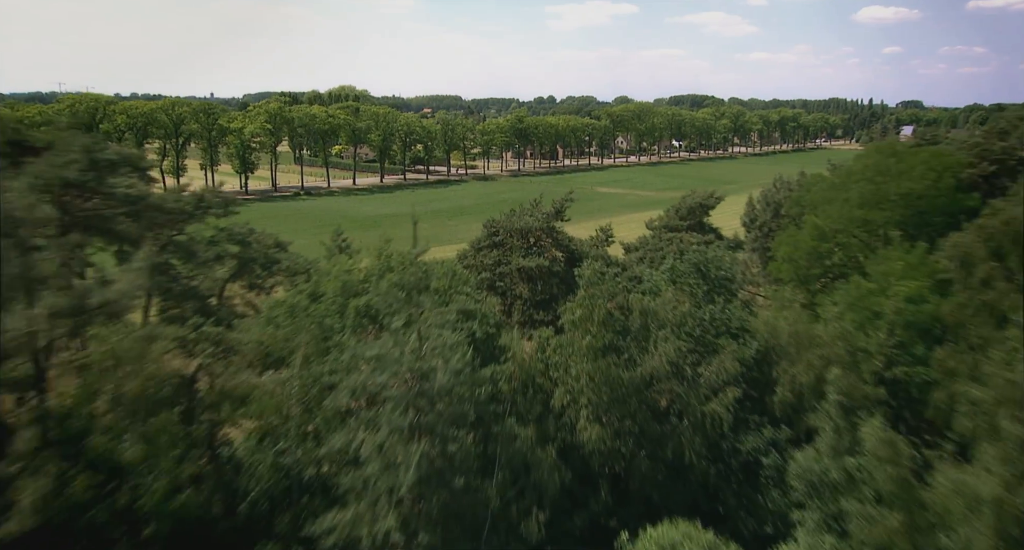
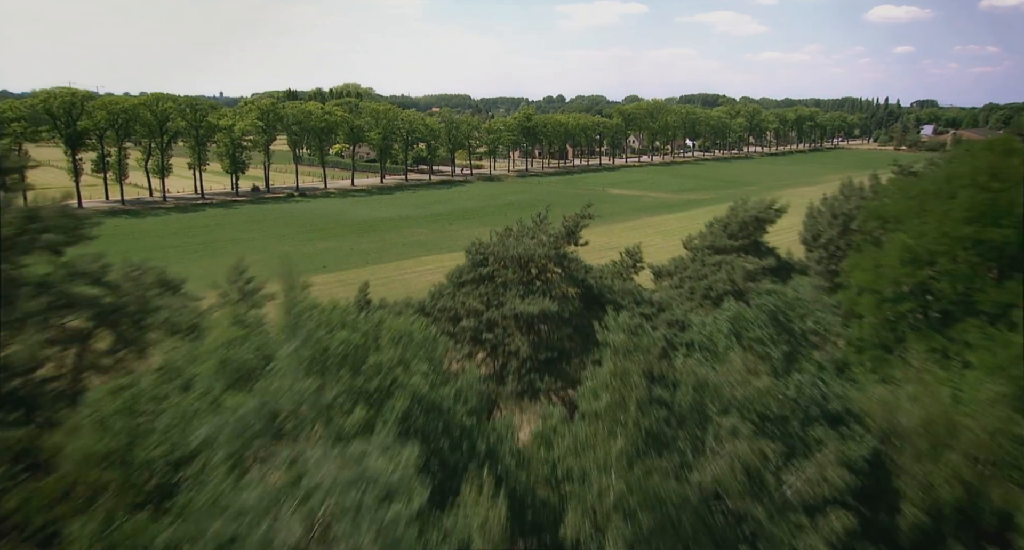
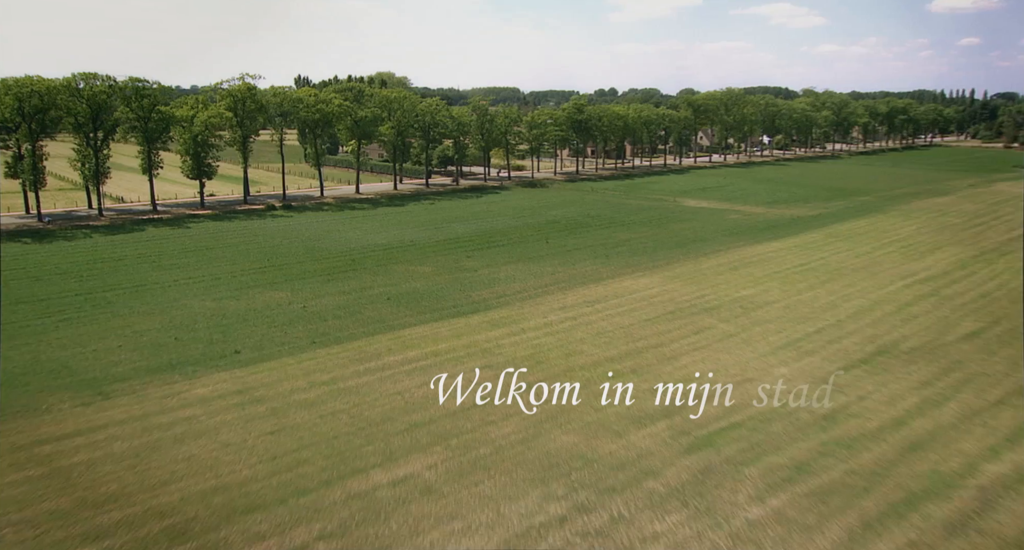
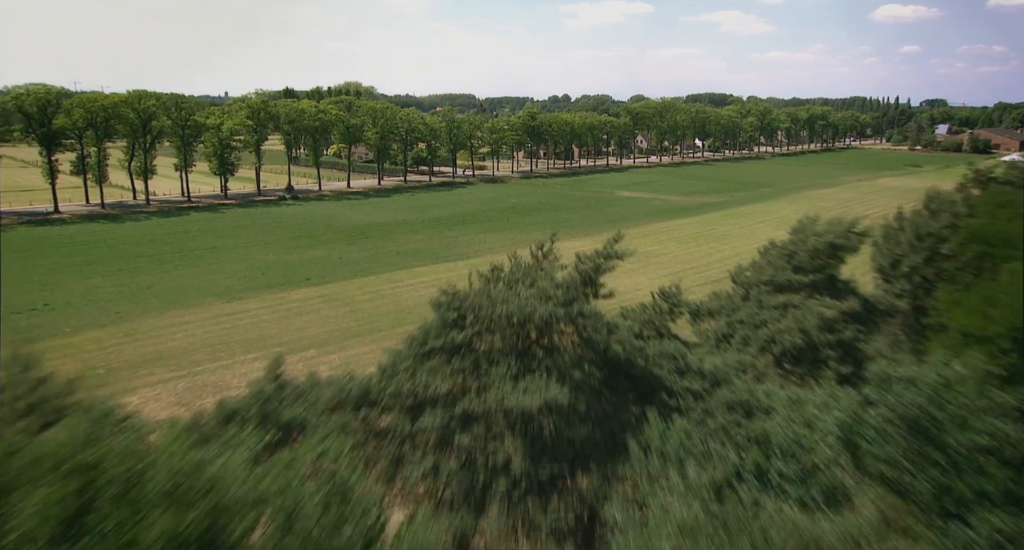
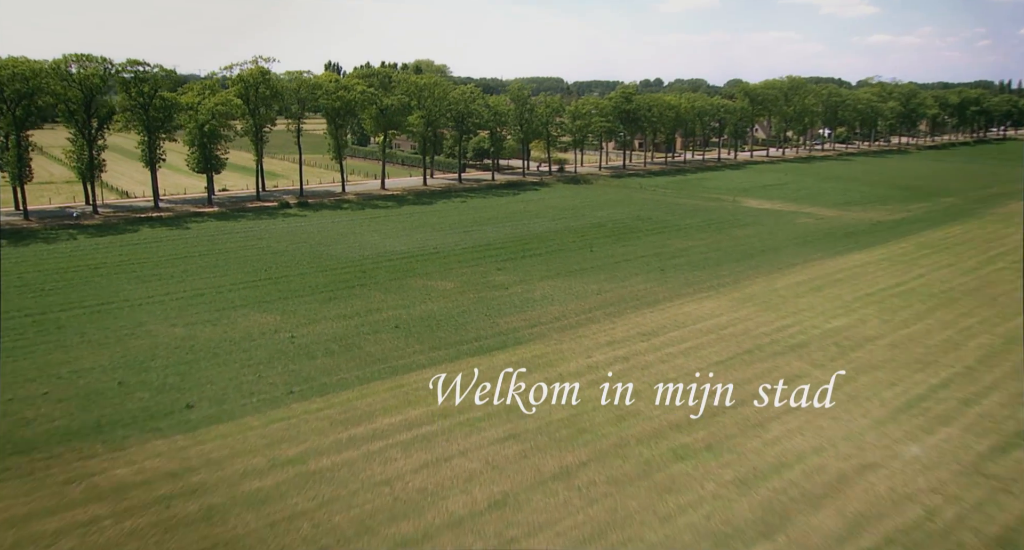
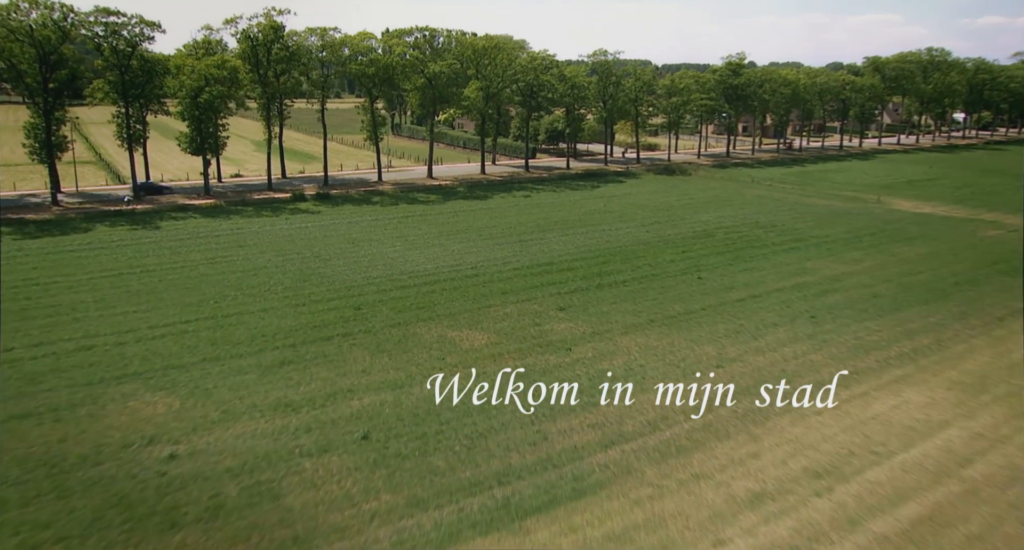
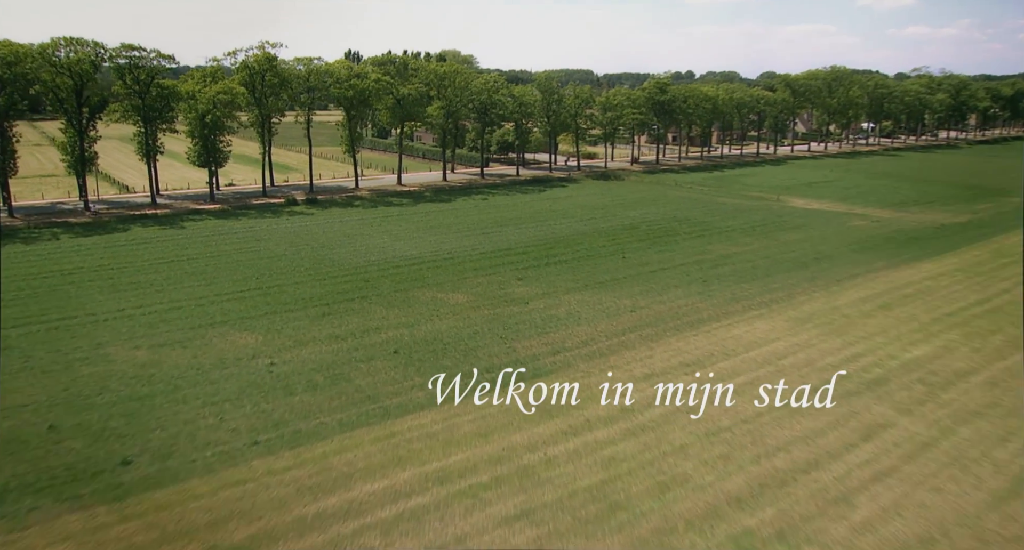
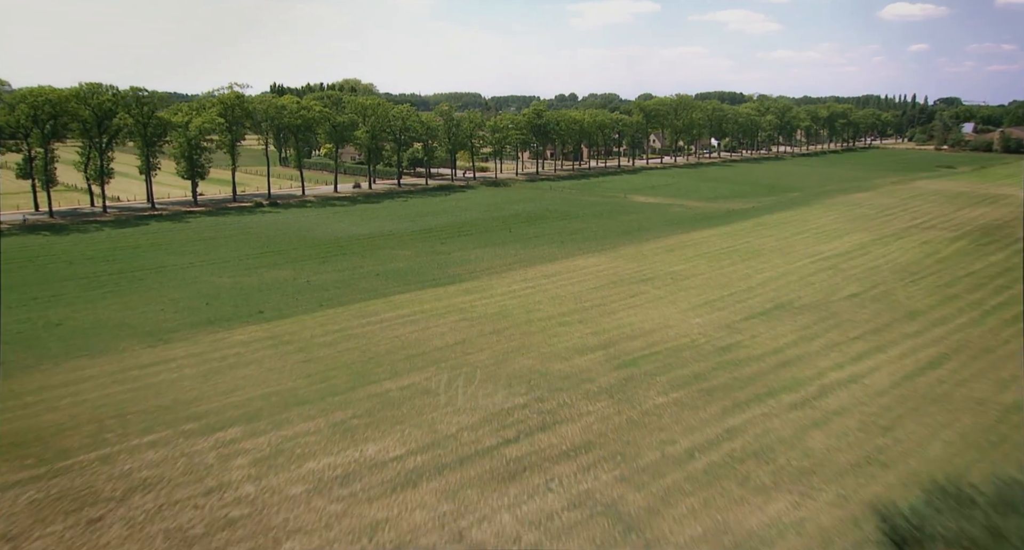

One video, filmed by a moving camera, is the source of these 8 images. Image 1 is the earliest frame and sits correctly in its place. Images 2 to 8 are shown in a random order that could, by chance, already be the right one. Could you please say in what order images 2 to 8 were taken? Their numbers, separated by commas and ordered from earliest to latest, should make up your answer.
2, 4, 8, 3, 5, 7, 6
